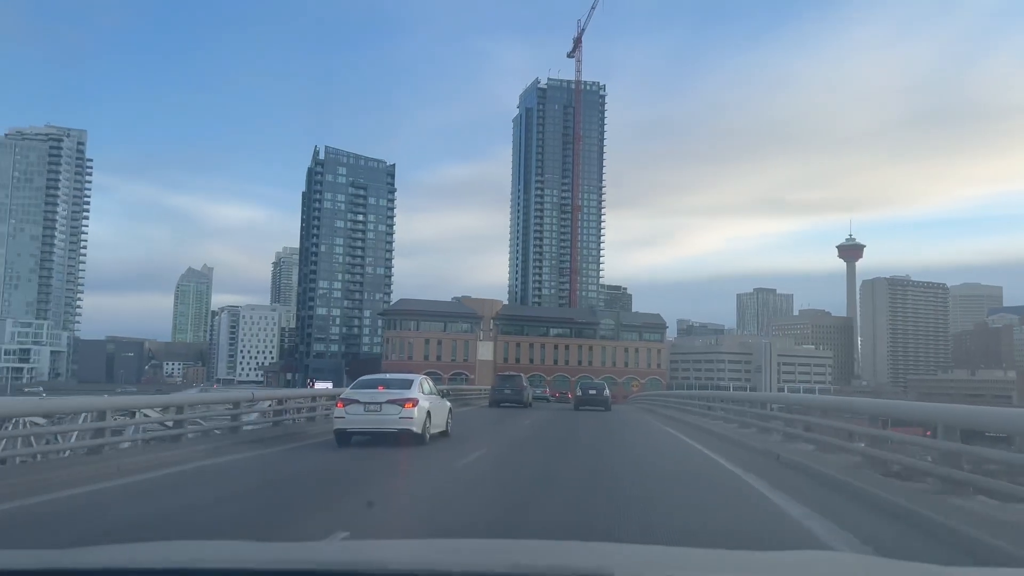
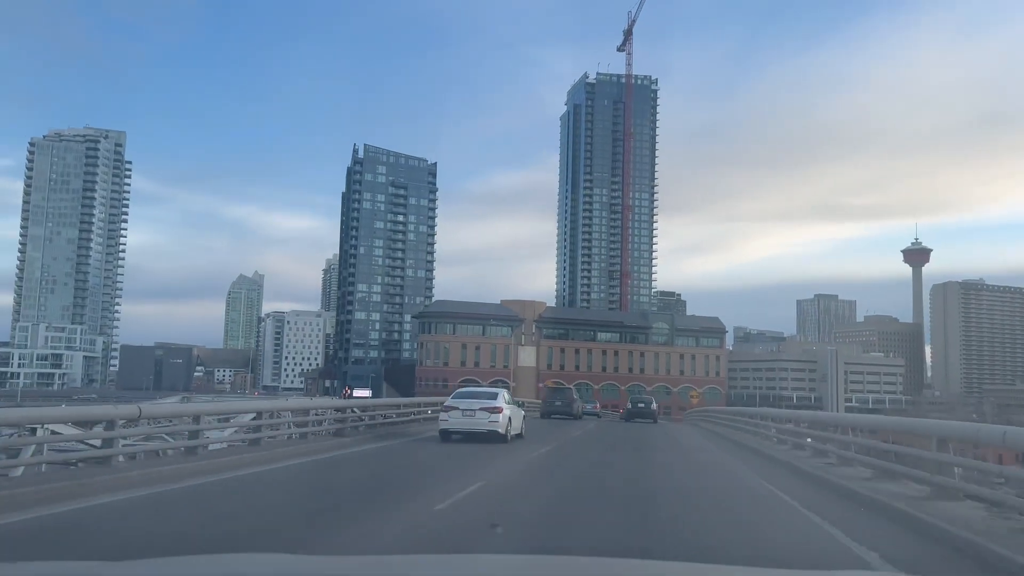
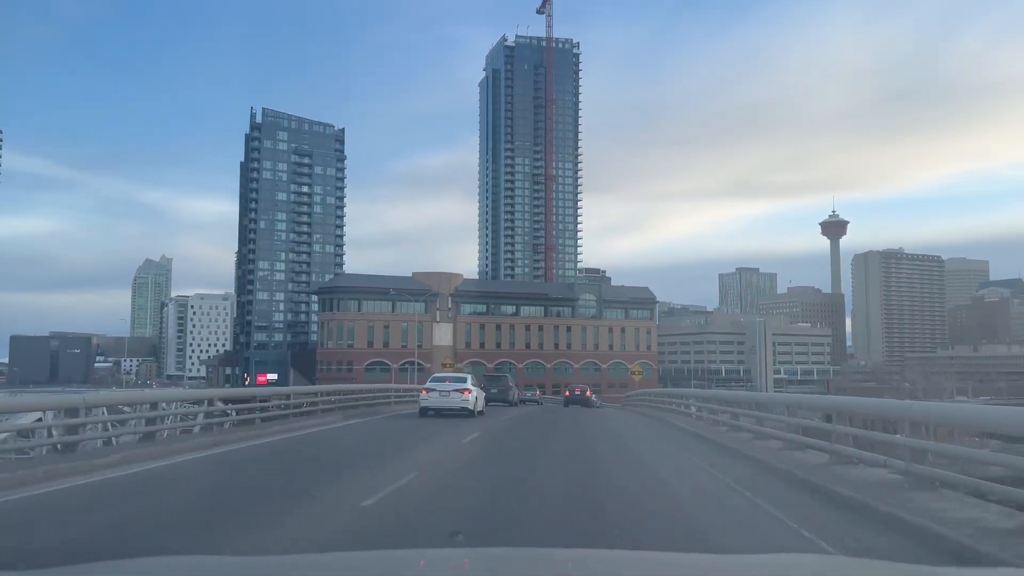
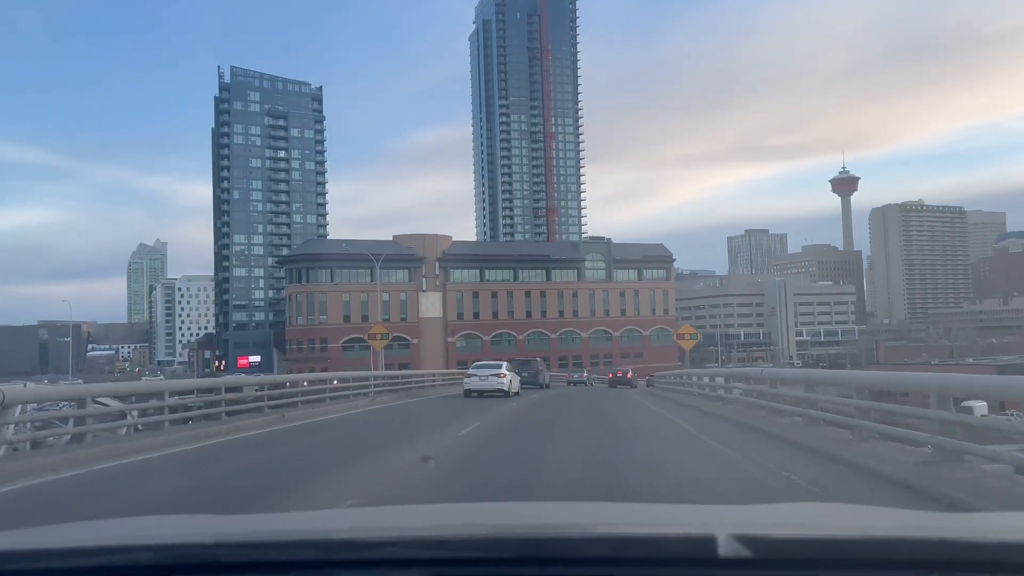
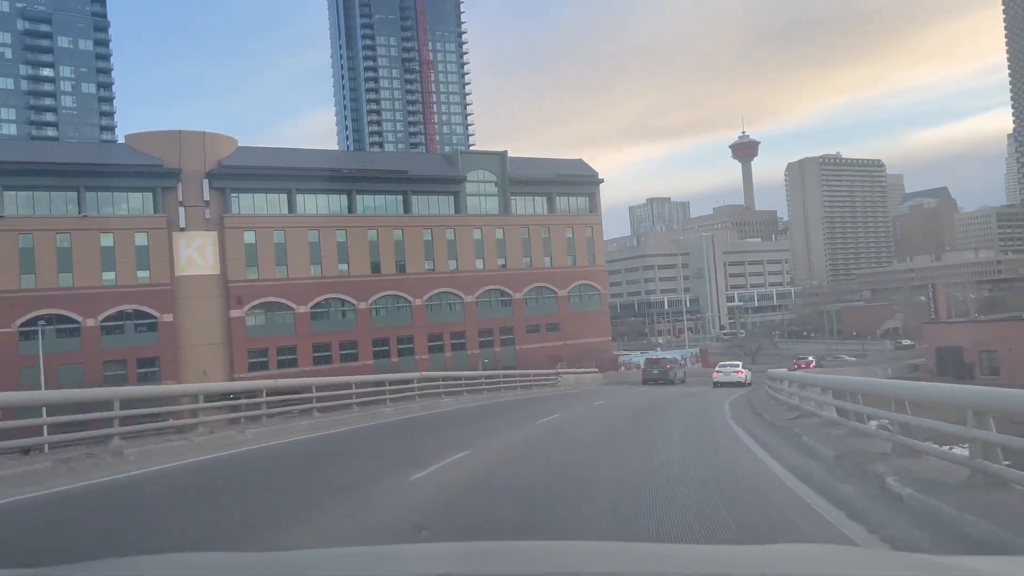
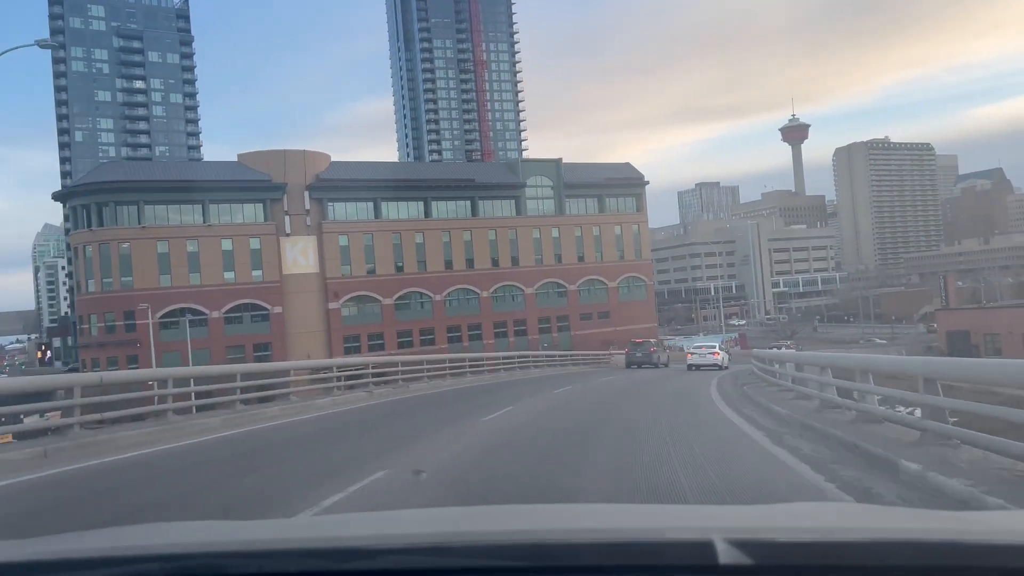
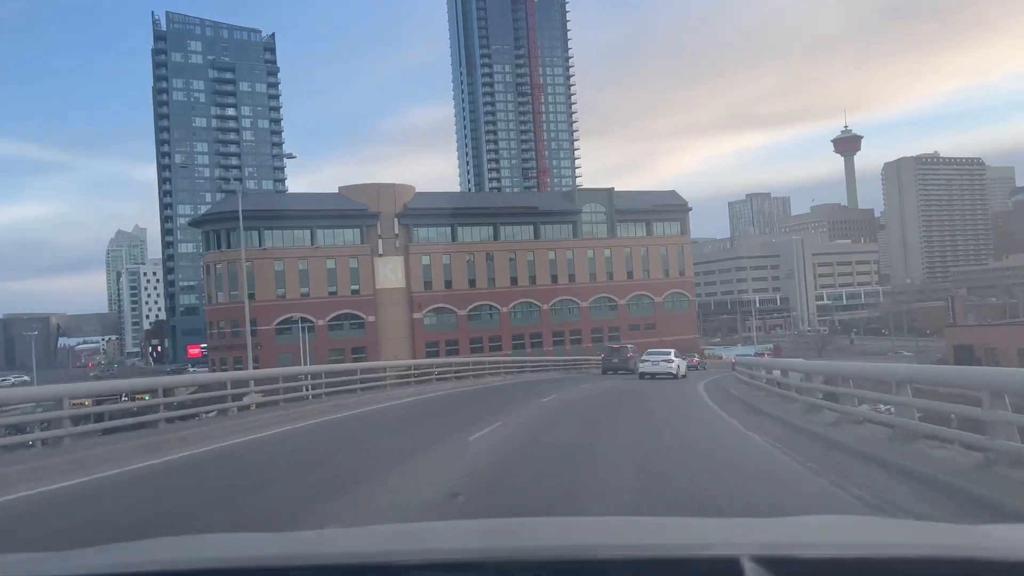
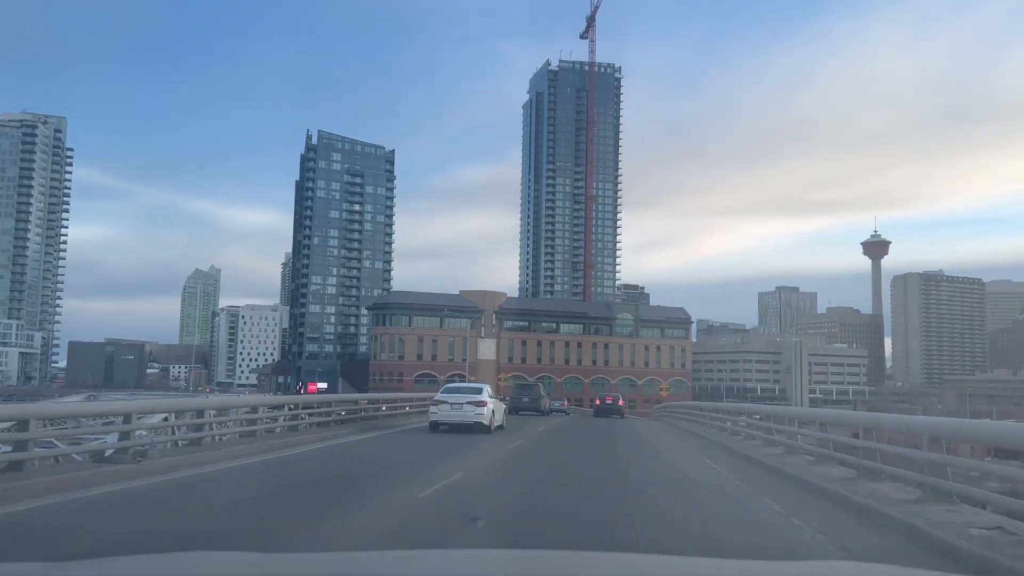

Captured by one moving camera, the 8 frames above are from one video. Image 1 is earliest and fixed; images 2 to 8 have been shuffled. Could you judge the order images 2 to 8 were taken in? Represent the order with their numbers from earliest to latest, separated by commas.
2, 8, 3, 4, 7, 6, 5
